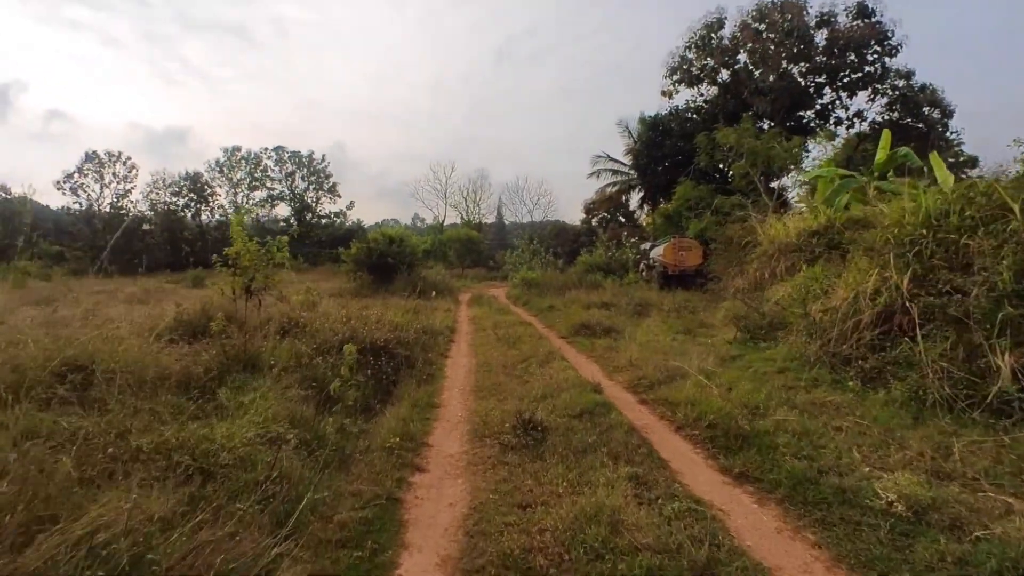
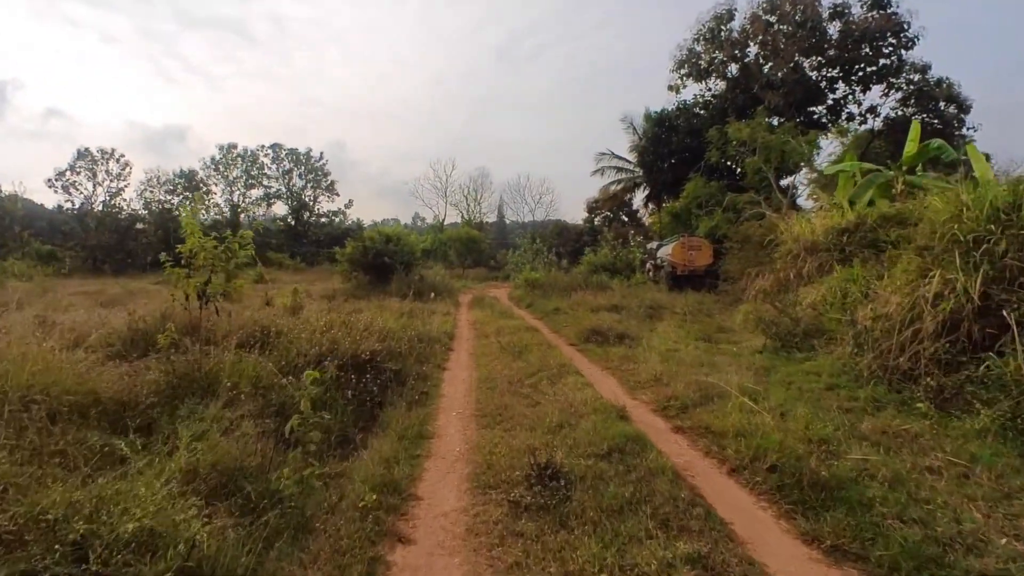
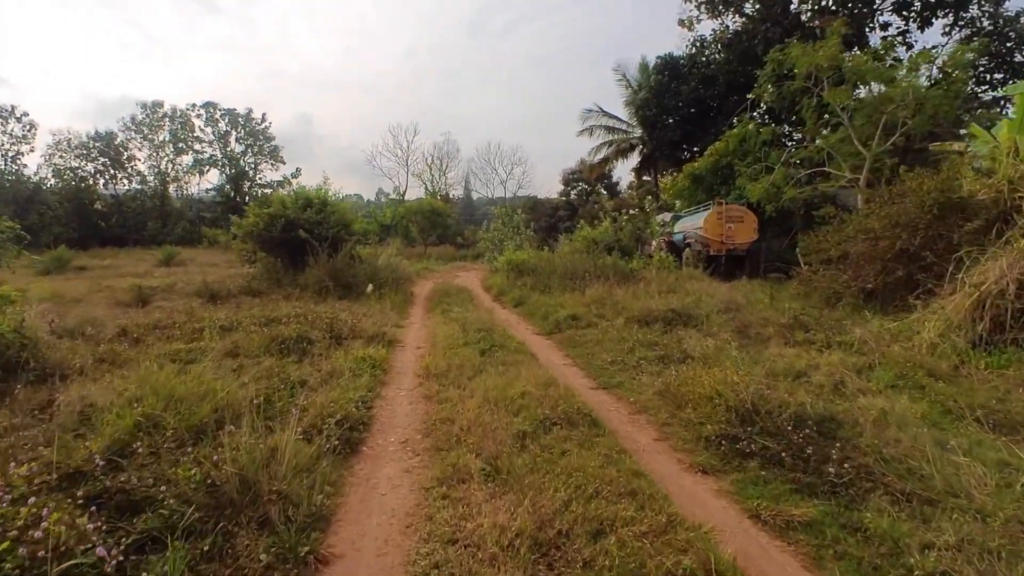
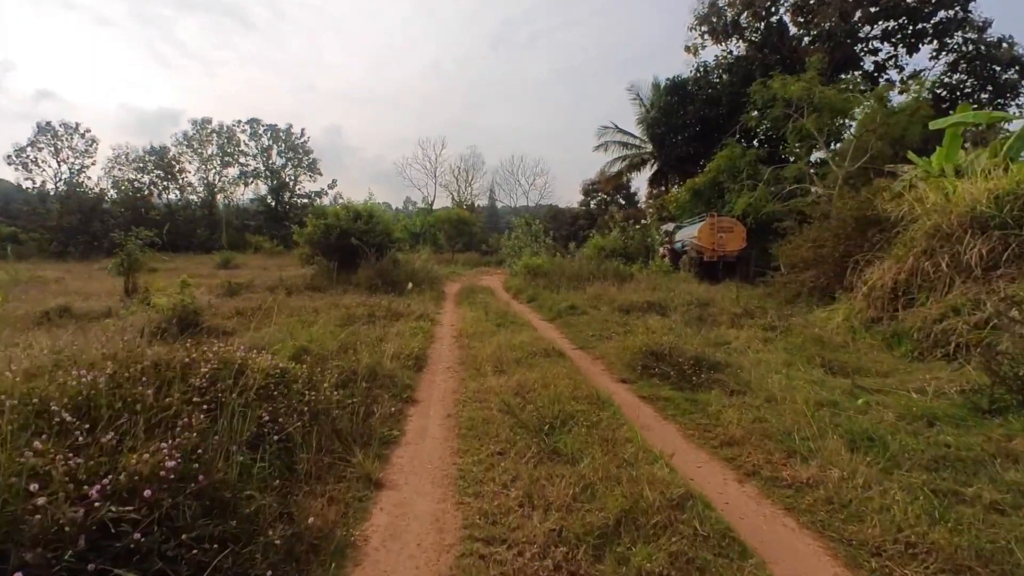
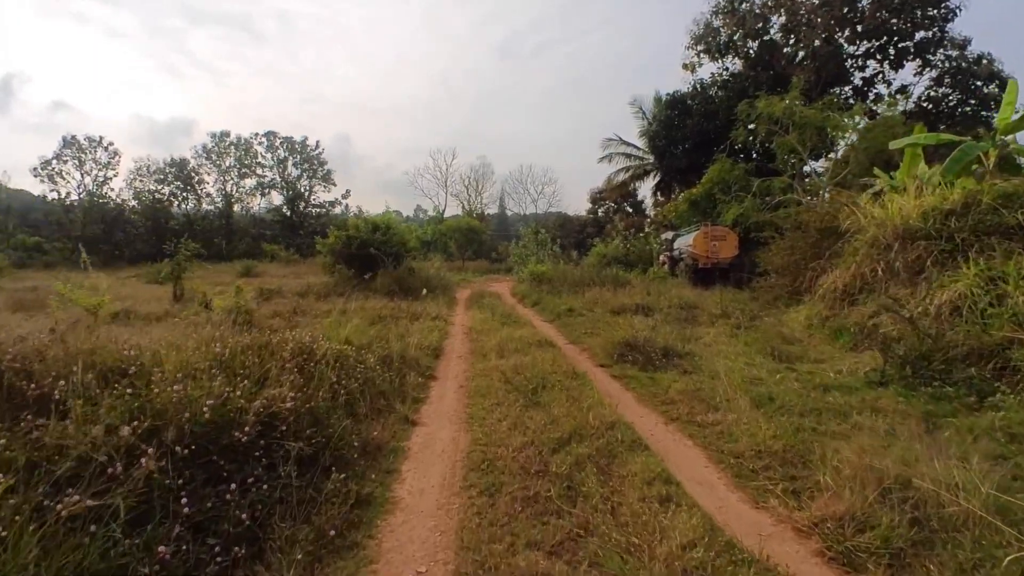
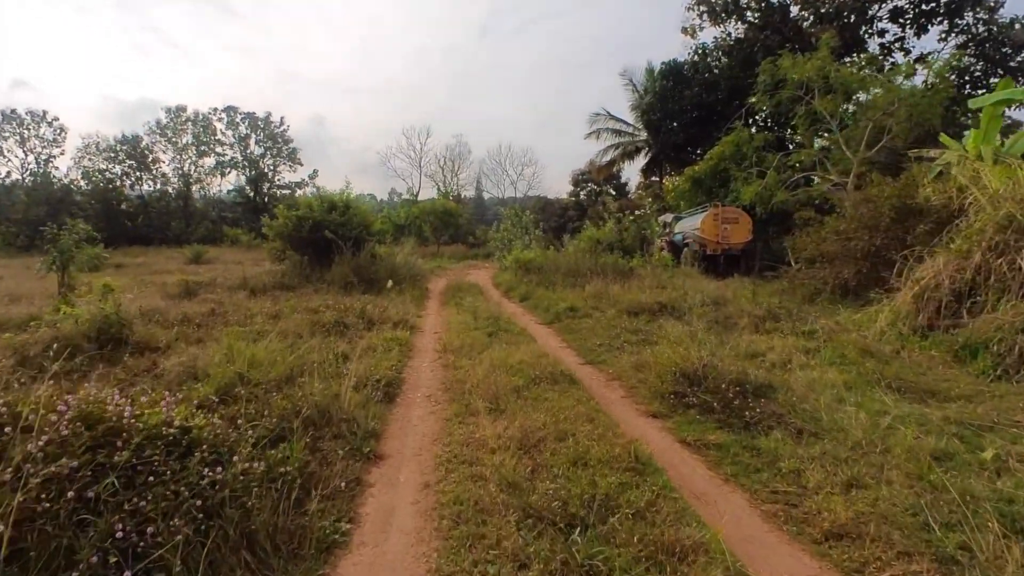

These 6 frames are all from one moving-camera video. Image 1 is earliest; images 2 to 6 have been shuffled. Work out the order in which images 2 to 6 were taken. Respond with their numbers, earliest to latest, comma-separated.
2, 5, 4, 6, 3
